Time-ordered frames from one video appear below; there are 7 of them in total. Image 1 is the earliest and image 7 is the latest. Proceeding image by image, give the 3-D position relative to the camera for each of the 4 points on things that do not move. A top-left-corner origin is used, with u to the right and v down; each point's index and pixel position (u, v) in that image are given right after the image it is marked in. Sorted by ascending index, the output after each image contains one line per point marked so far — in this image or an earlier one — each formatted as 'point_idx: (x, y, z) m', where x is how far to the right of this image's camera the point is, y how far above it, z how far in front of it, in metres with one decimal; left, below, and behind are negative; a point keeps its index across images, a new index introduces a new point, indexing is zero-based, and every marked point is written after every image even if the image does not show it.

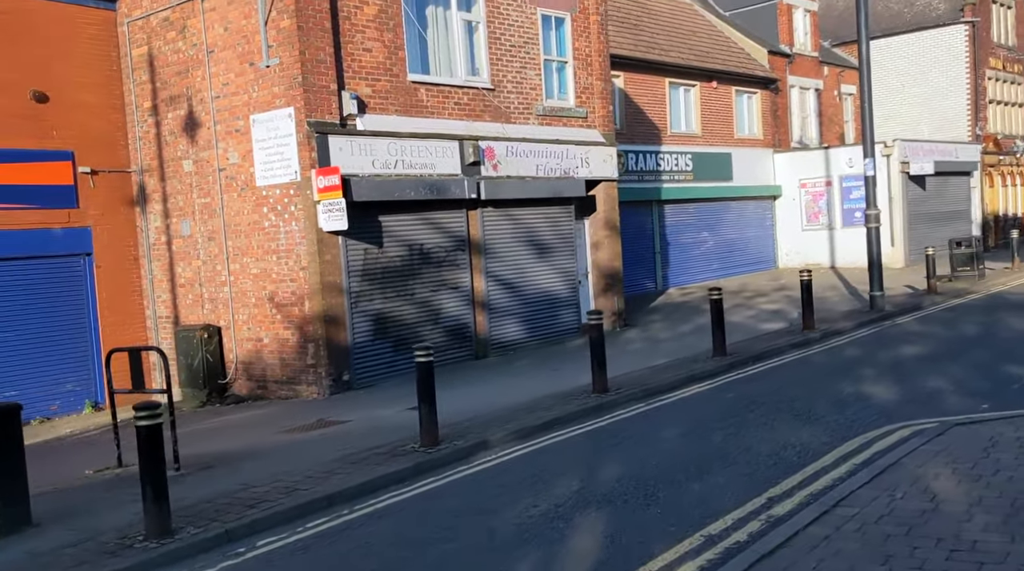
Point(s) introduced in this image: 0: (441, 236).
0: (-1.0, +0.7, +15.5) m
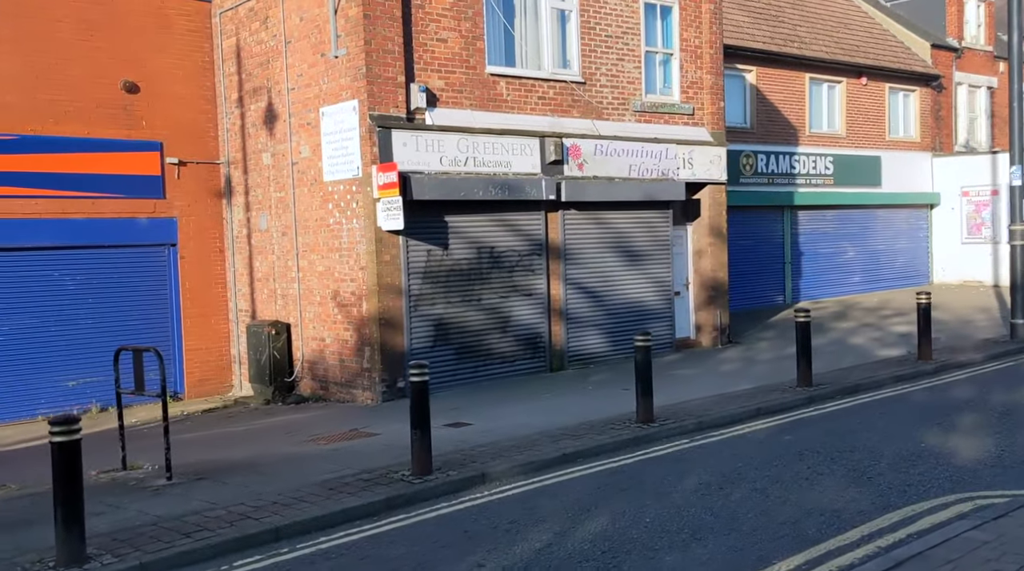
0: (+0.1, +0.6, +14.6) m
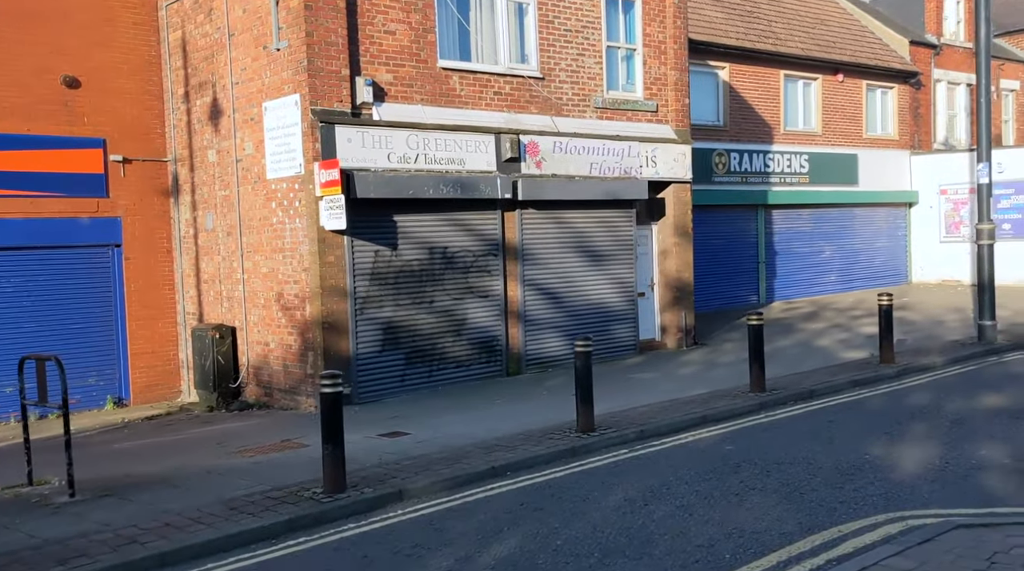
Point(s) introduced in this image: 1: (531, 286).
0: (-0.5, +0.6, +14.1) m
1: (+0.3, 0.0, +14.9) m
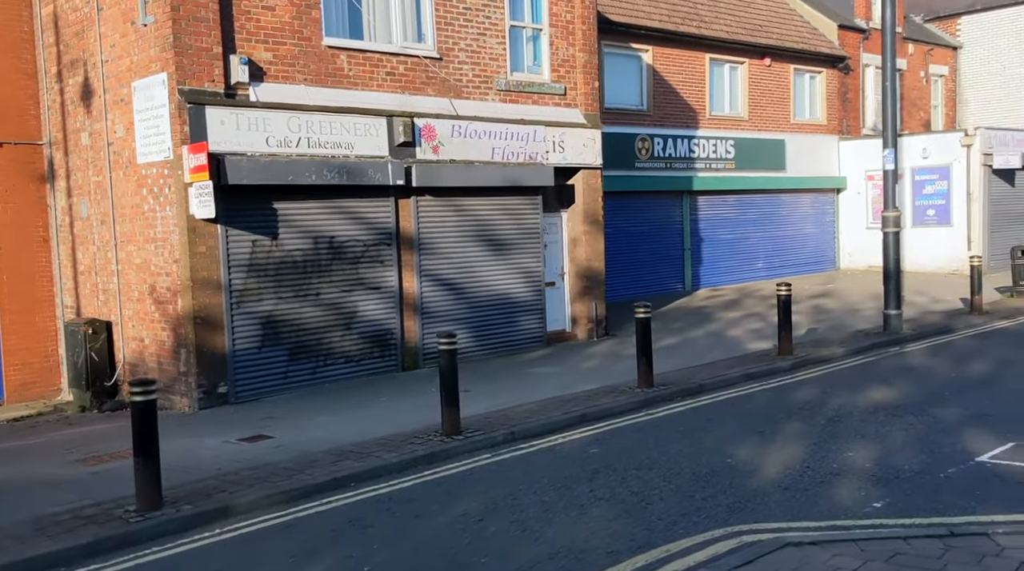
0: (-1.9, +0.7, +13.4) m
1: (-1.1, +0.1, +14.2) m
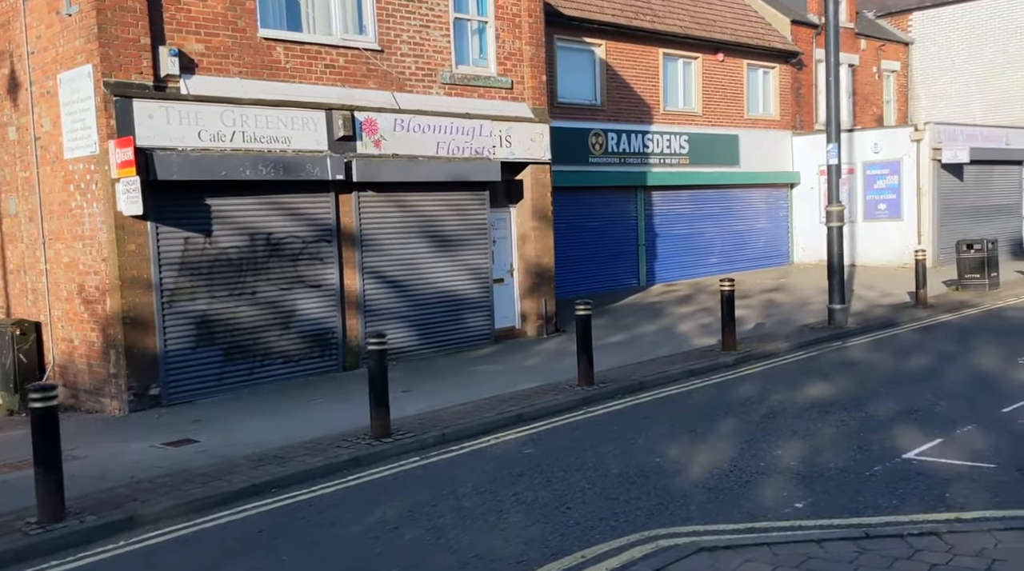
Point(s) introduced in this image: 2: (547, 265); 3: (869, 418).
0: (-2.5, +0.7, +13.0) m
1: (-1.8, +0.1, +13.9) m
2: (+0.5, +0.3, +16.0) m
3: (+2.7, -1.0, +8.3) m
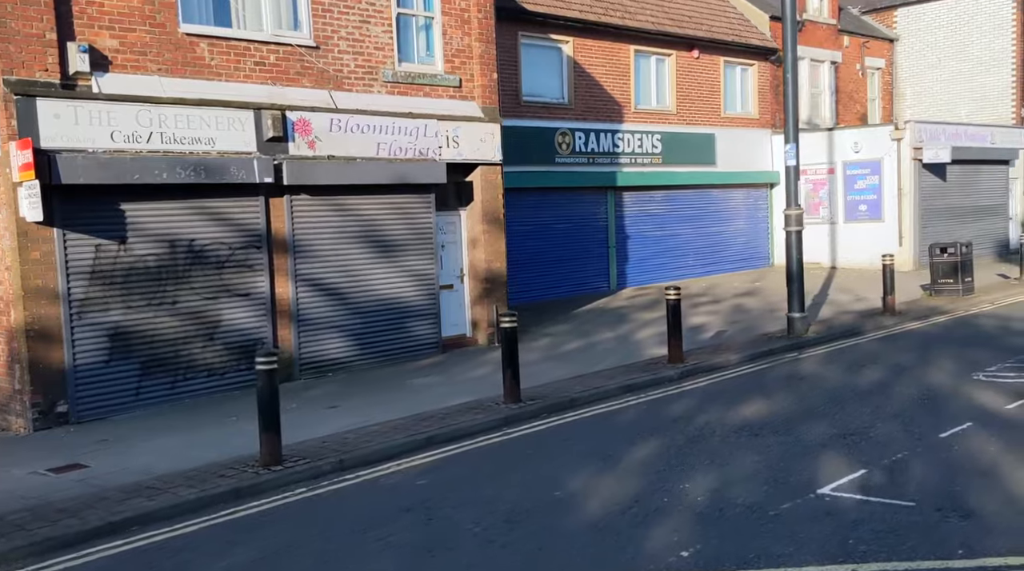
0: (-3.2, +0.6, +12.4) m
1: (-2.5, 0.0, +13.2) m
2: (-0.2, +0.2, +15.4) m
3: (+2.0, -1.1, +7.6) m
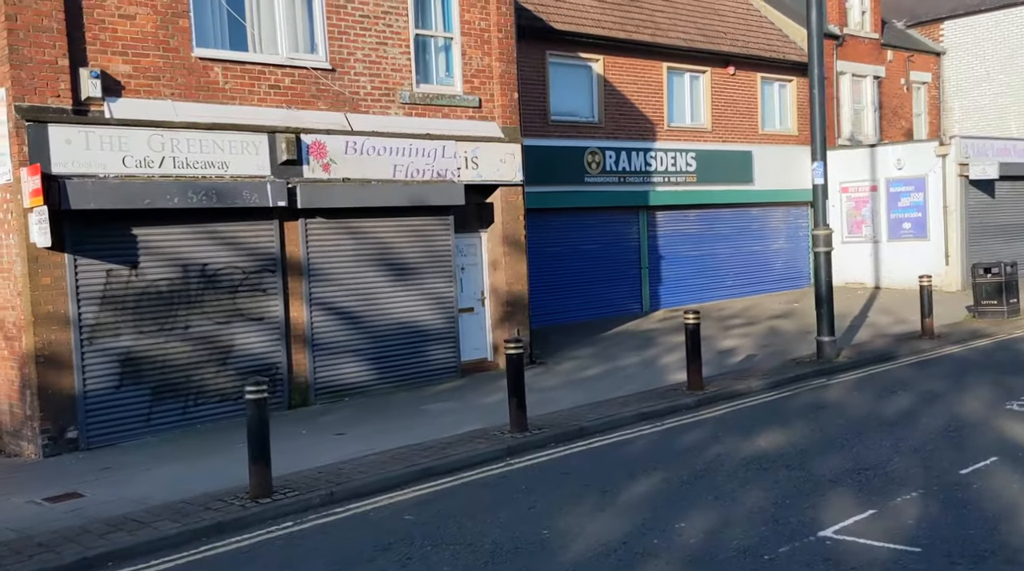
0: (-3.1, +0.4, +12.3) m
1: (-2.3, -0.2, +13.1) m
2: (+0.1, -0.1, +15.1) m
3: (+1.9, -1.3, +7.3) m
